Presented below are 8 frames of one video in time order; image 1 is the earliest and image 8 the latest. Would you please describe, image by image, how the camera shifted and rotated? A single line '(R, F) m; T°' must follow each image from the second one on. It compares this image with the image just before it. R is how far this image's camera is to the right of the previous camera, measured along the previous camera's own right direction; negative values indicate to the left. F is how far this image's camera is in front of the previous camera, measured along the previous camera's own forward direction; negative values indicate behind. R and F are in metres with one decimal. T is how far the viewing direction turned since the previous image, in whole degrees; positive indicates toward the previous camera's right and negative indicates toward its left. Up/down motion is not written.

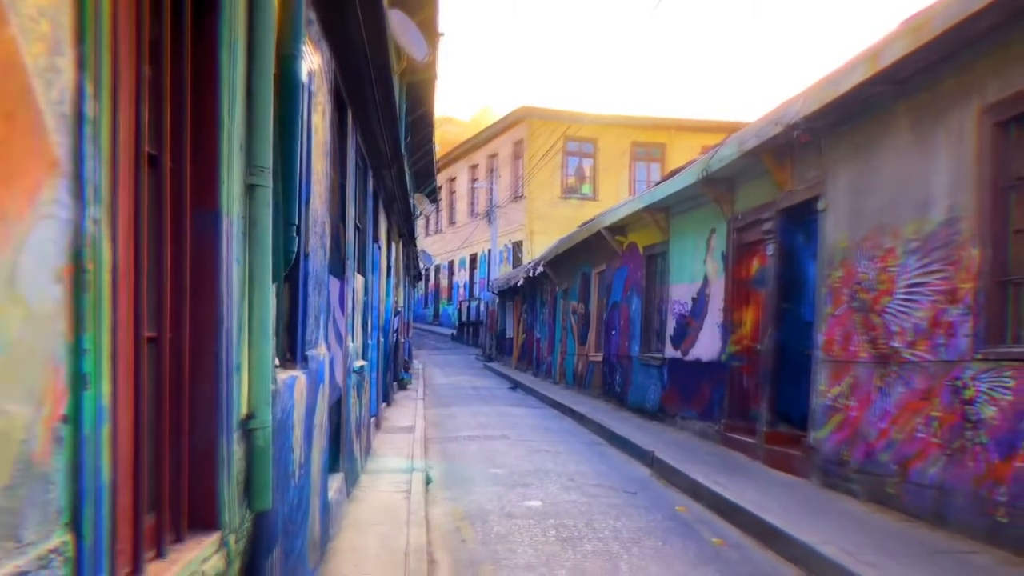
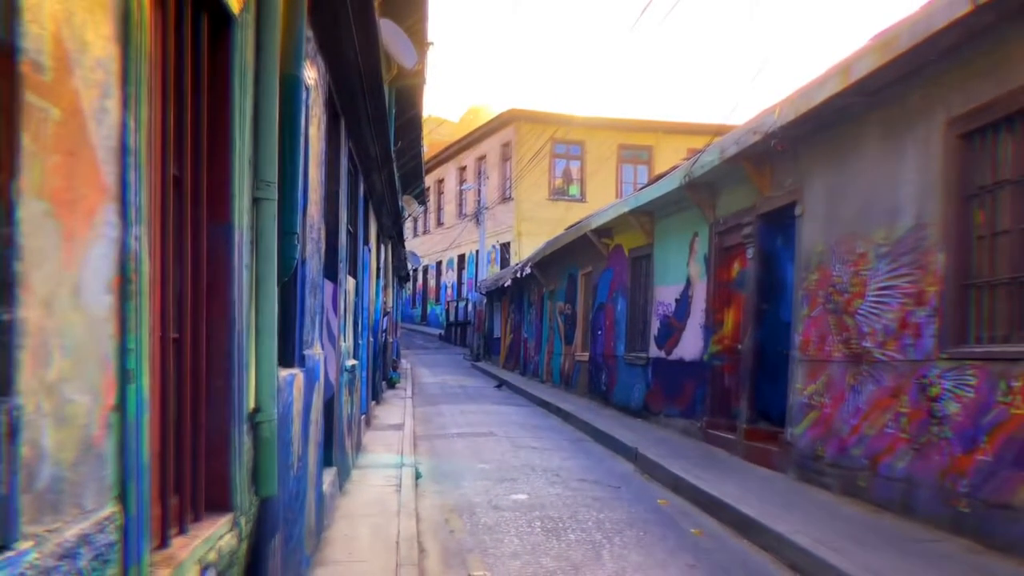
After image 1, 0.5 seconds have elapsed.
(0.0, -0.3) m; +1°
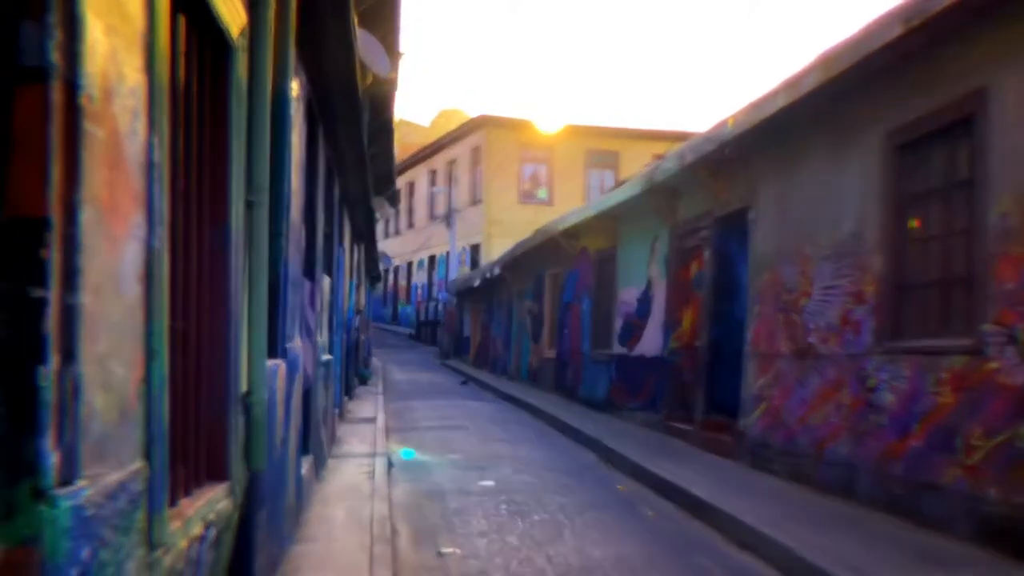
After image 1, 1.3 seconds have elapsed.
(0.0, -0.4) m; +1°
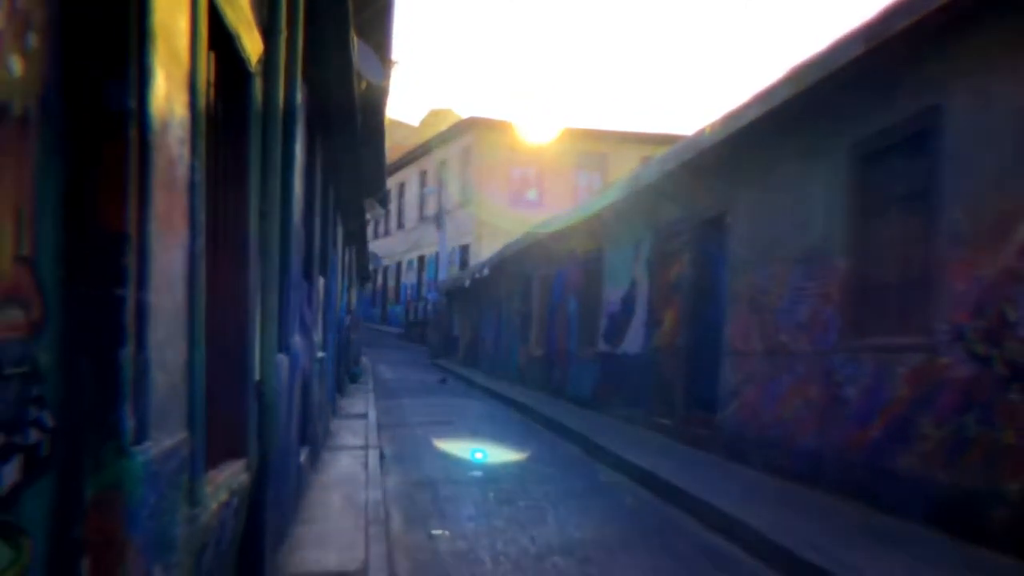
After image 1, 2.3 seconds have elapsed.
(0.0, -0.5) m; 0°
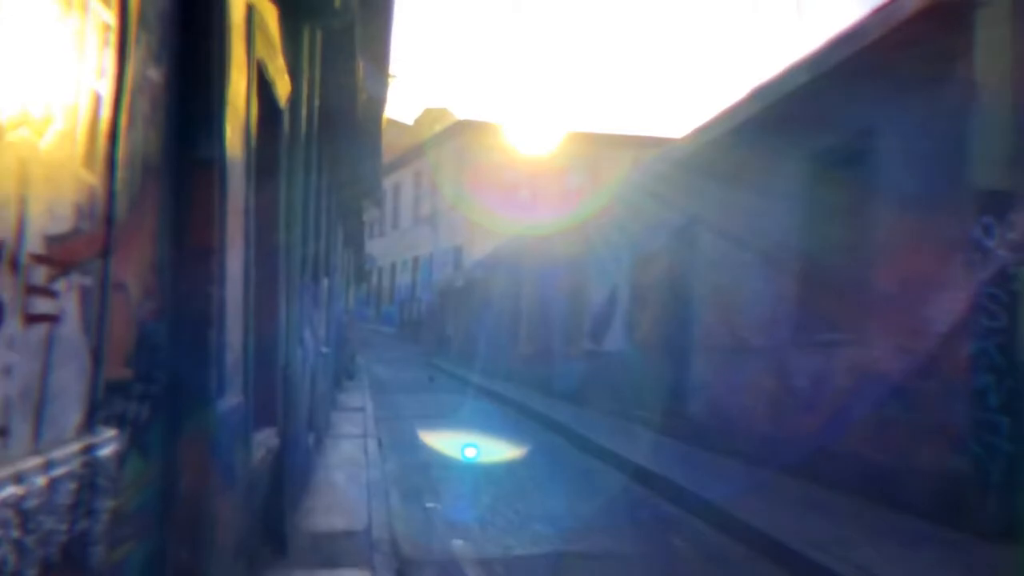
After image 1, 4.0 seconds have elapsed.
(0.0, -0.9) m; 0°
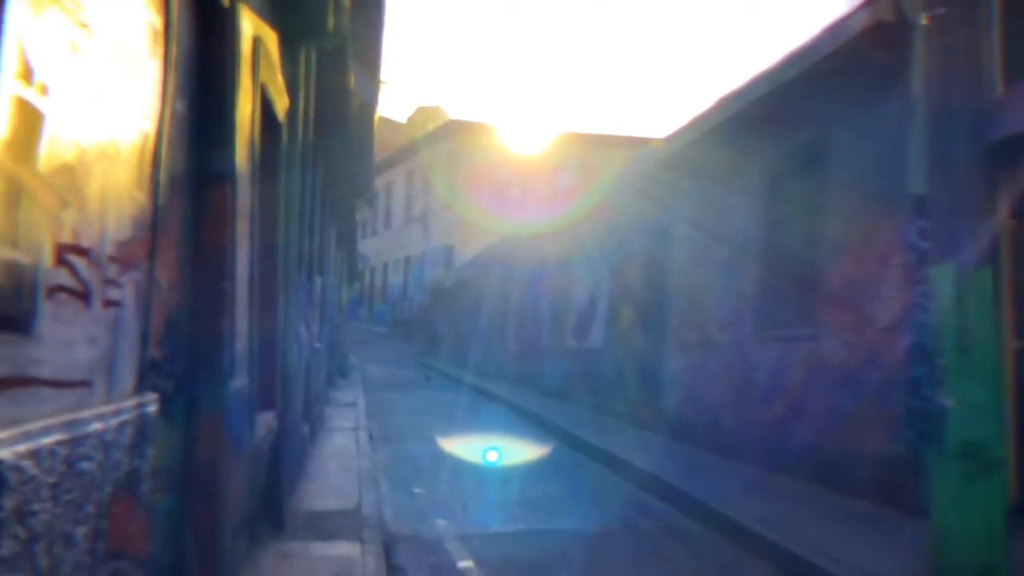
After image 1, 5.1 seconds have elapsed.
(+0.1, -0.5) m; 0°
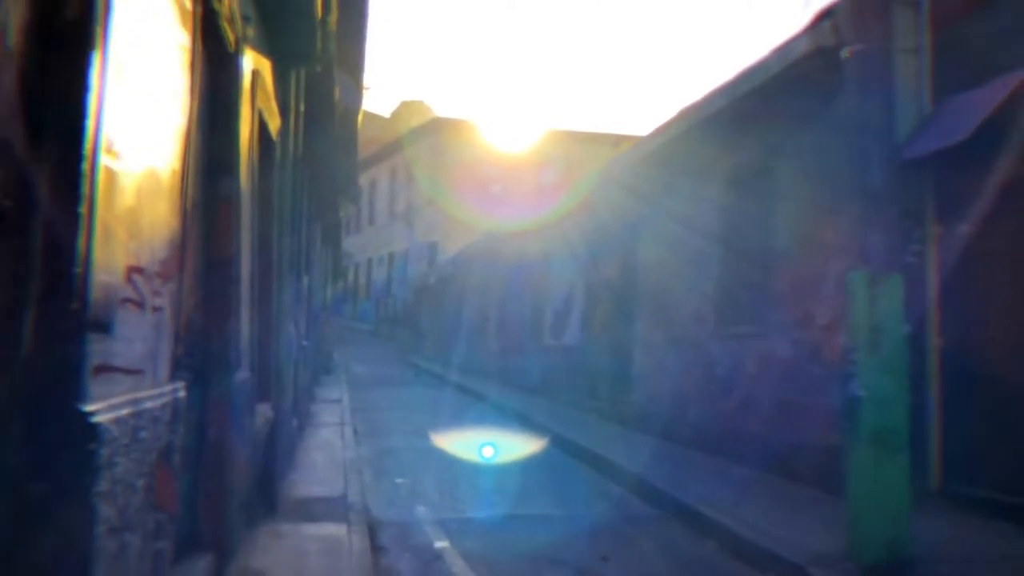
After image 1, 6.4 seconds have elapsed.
(0.0, -0.6) m; +1°
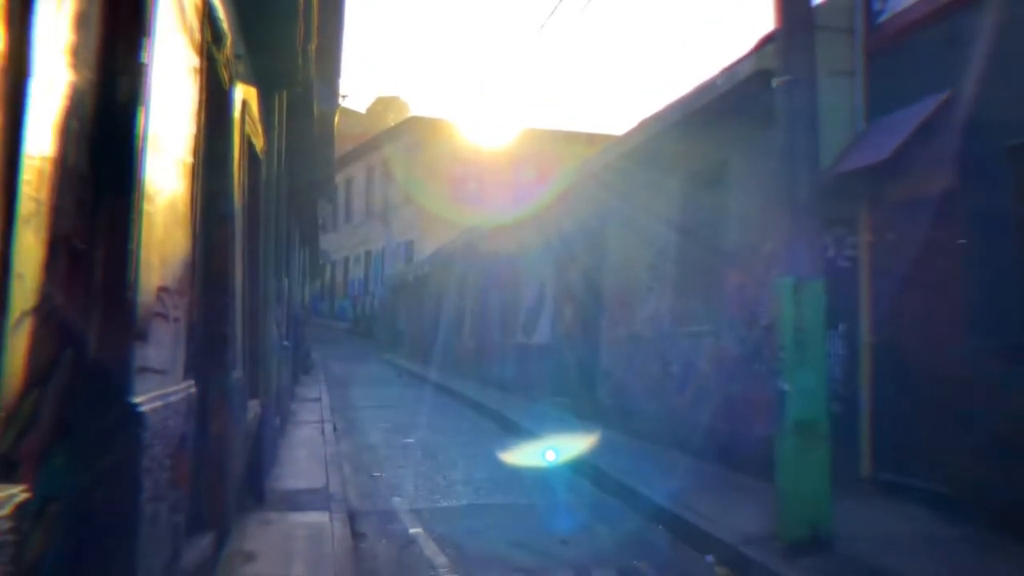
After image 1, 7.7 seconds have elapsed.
(0.0, -0.6) m; +1°
